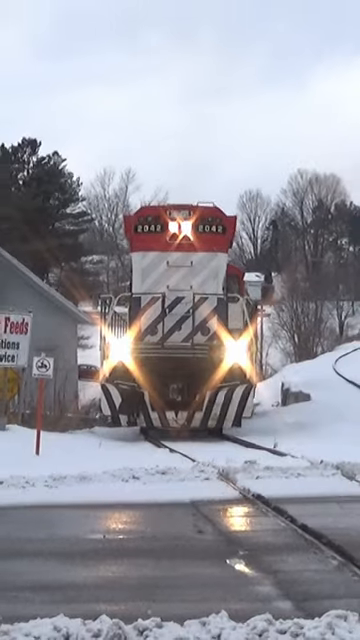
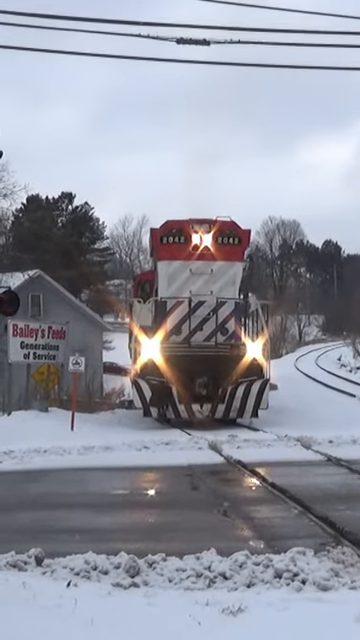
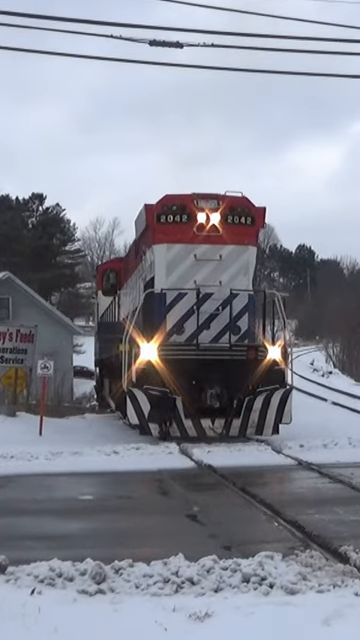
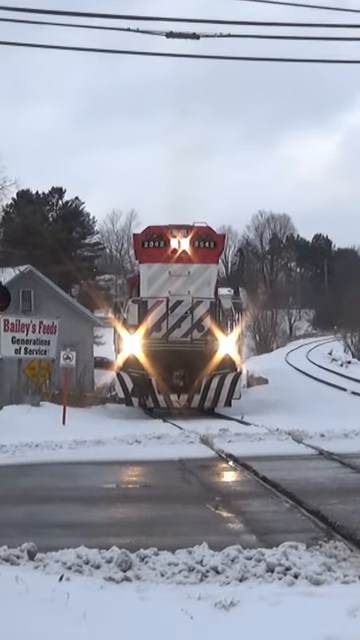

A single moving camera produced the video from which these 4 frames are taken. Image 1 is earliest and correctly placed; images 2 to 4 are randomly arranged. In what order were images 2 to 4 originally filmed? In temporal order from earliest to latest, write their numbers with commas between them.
4, 2, 3
